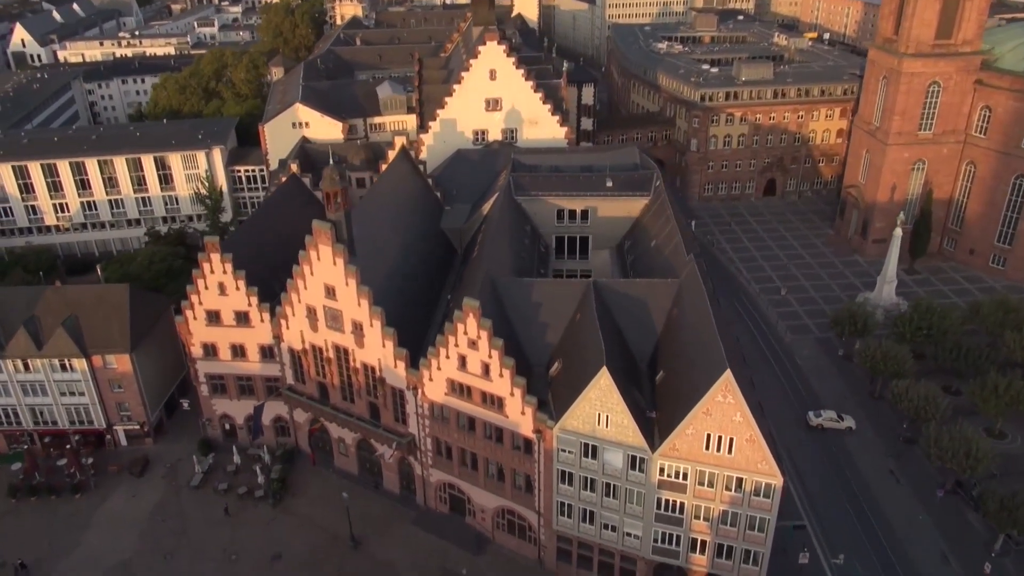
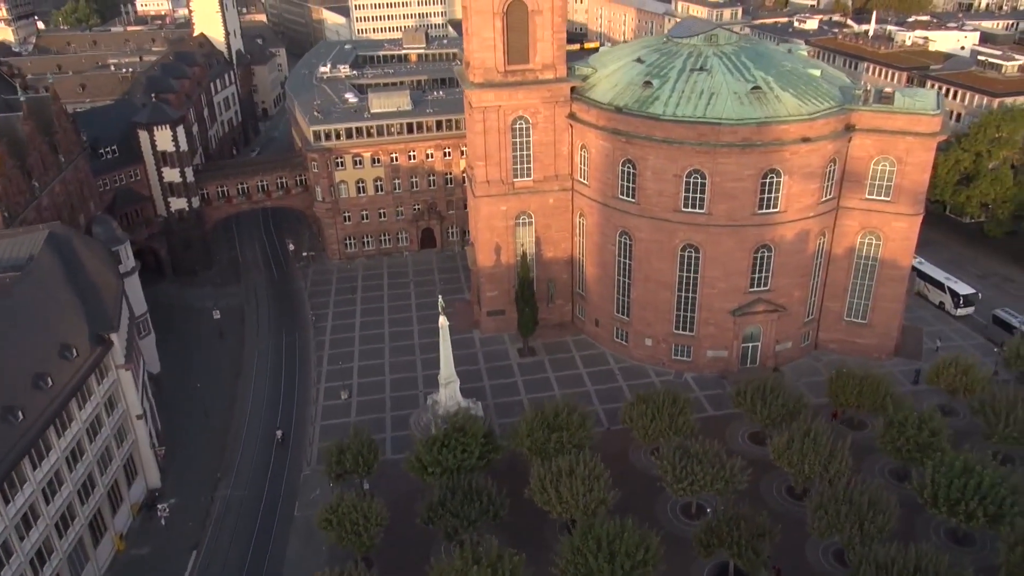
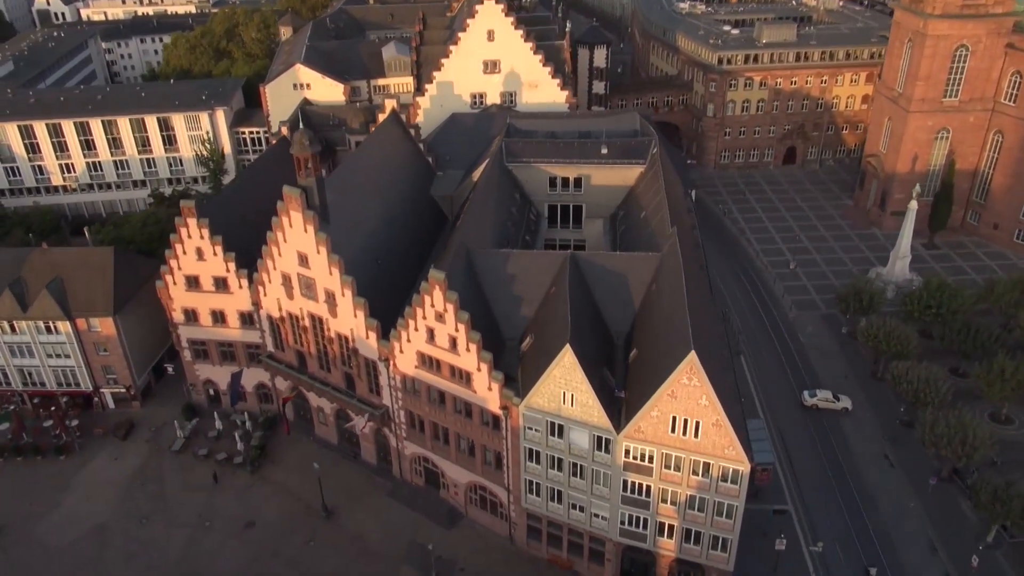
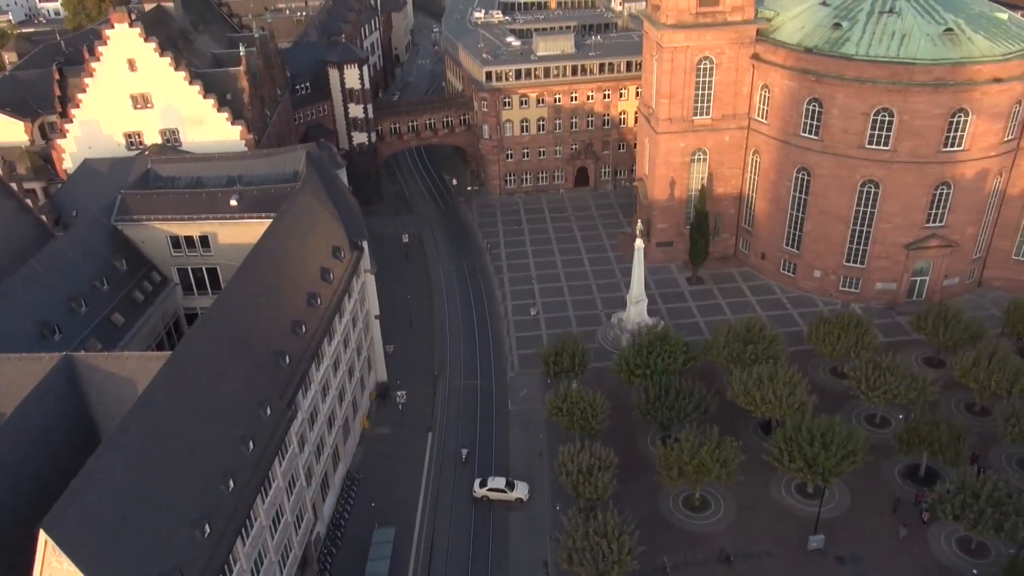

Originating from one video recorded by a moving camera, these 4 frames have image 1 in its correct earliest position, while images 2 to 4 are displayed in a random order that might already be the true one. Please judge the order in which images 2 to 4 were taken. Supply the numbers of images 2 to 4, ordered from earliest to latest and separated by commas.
3, 4, 2
